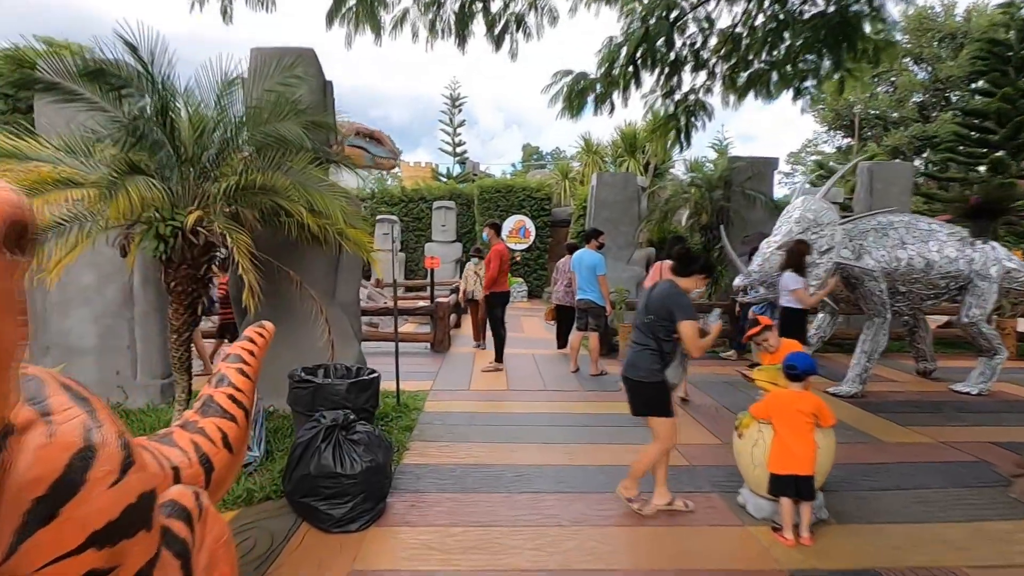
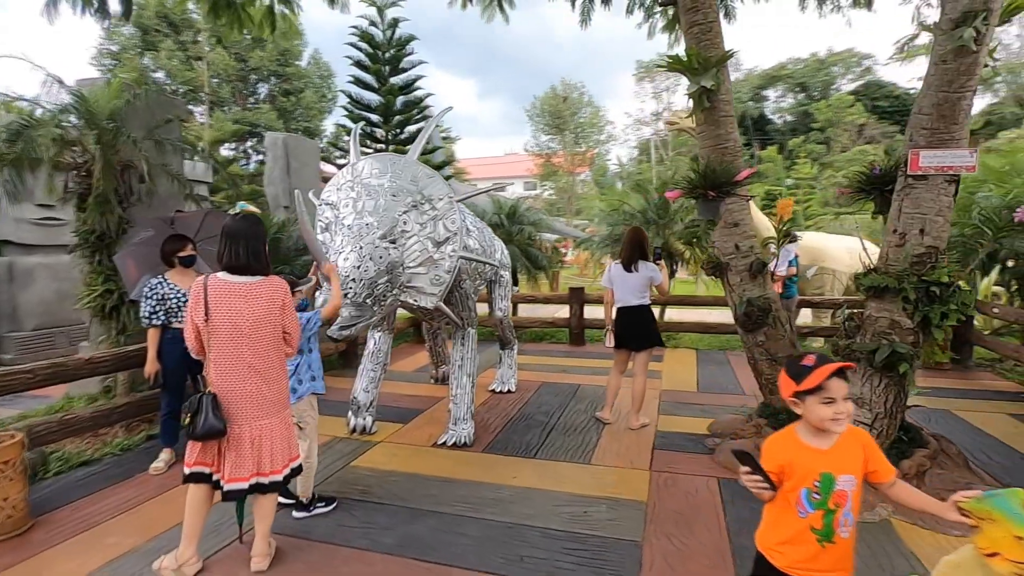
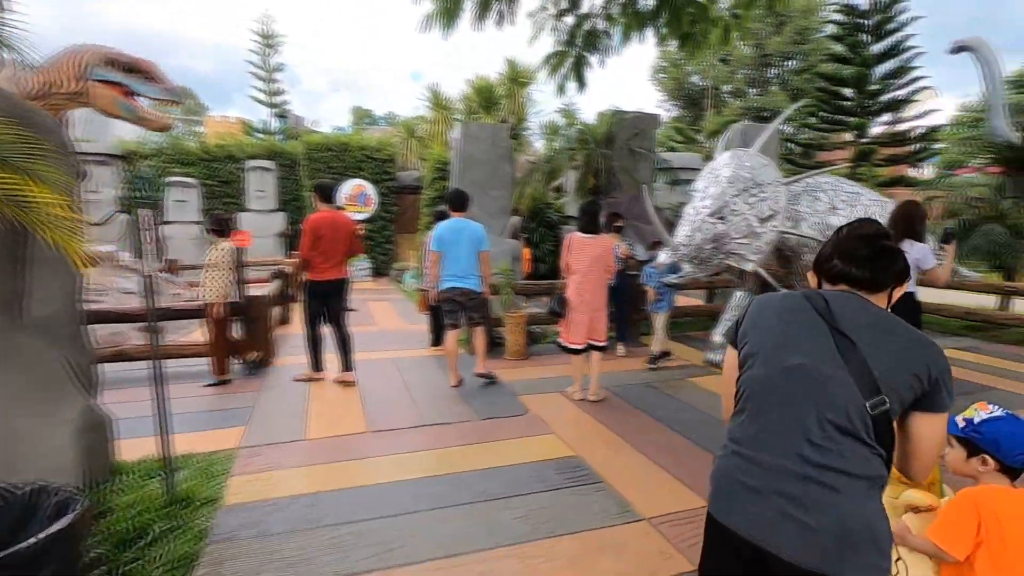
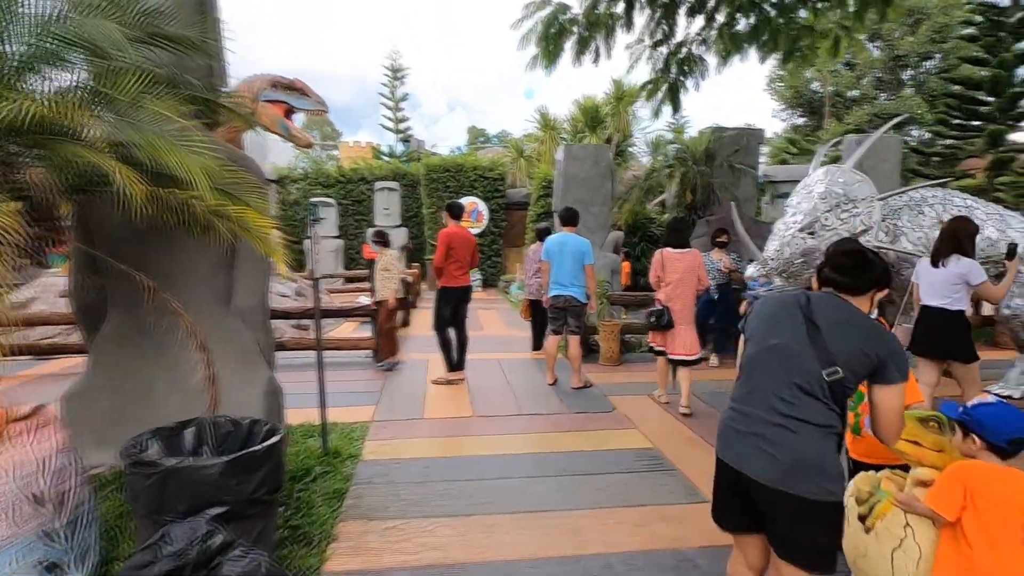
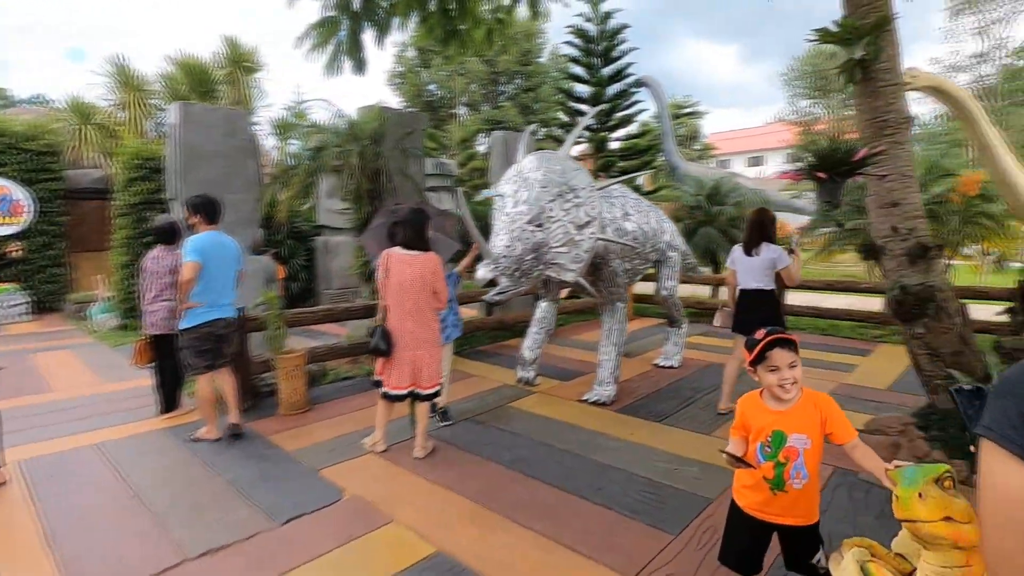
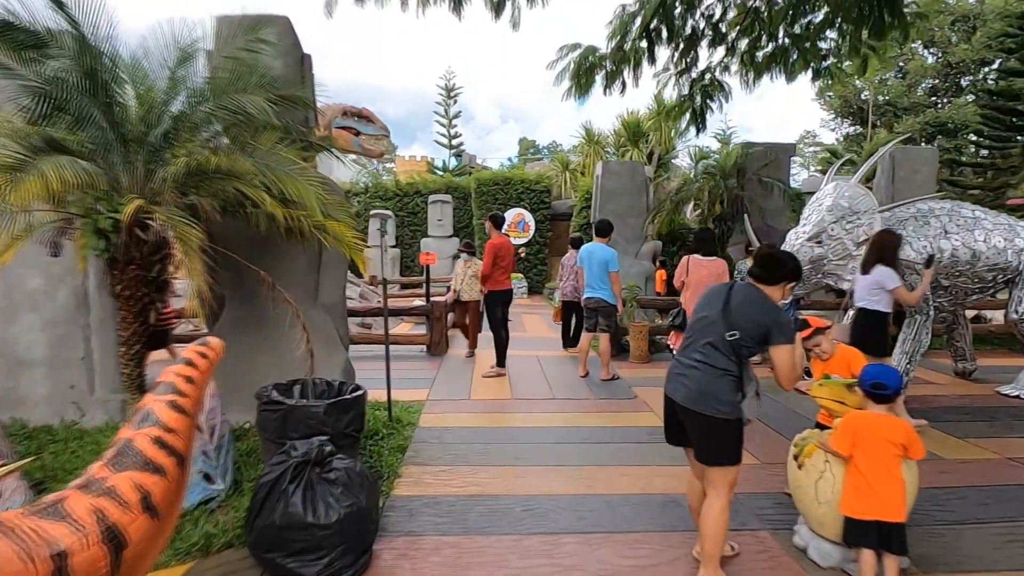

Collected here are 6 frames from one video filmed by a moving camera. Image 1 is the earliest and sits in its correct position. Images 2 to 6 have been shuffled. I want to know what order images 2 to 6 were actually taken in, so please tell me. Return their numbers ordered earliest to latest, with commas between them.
6, 4, 3, 5, 2
